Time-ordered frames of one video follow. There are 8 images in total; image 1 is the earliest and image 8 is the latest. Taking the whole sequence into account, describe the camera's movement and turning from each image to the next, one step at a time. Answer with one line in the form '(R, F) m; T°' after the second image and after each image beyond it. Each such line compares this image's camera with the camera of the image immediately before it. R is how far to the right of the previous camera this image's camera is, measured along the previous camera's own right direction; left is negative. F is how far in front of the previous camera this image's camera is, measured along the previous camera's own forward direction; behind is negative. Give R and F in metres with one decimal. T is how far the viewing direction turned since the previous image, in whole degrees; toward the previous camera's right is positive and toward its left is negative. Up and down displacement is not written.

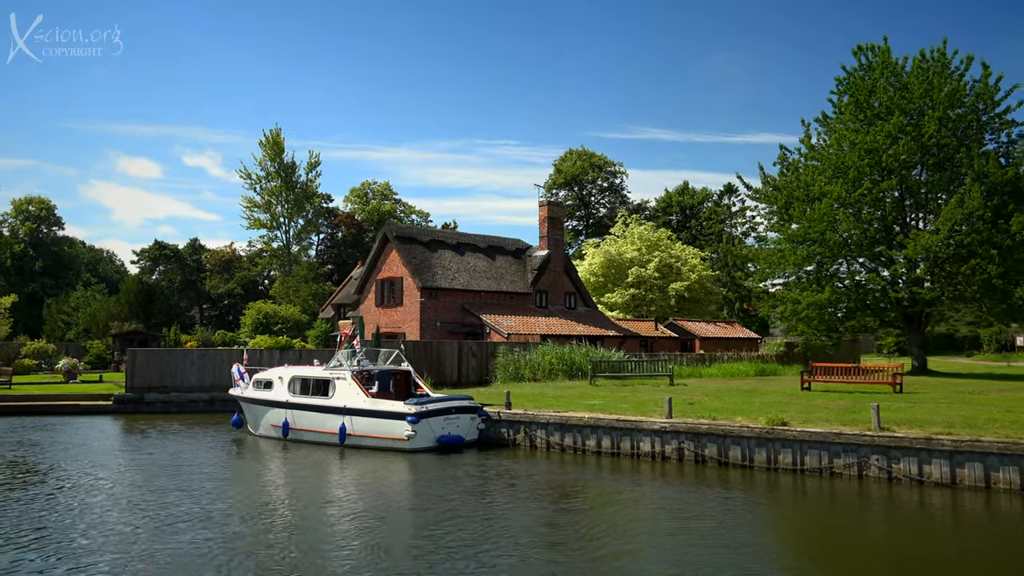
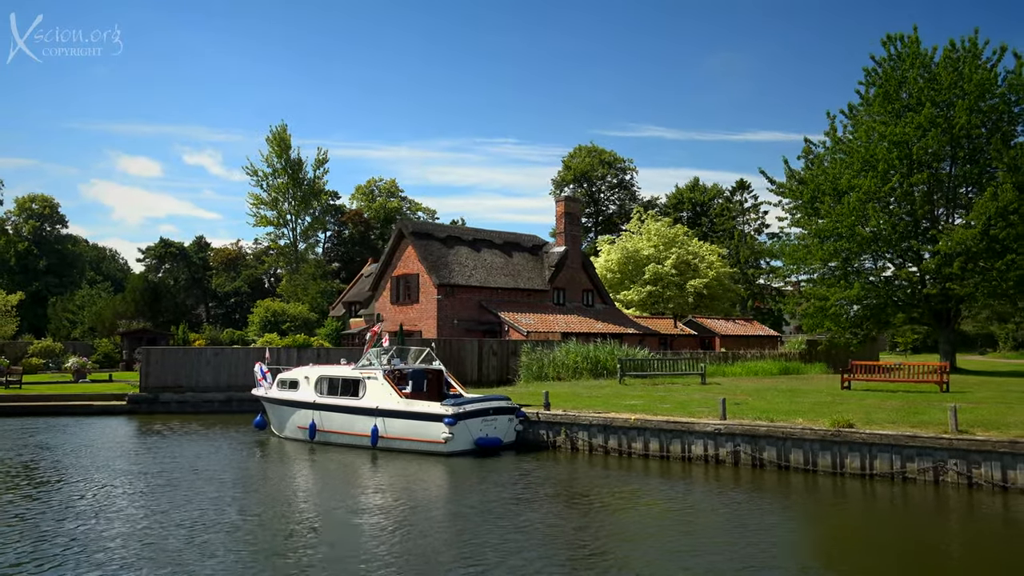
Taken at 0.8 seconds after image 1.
(-0.7, +0.9) m; 0°
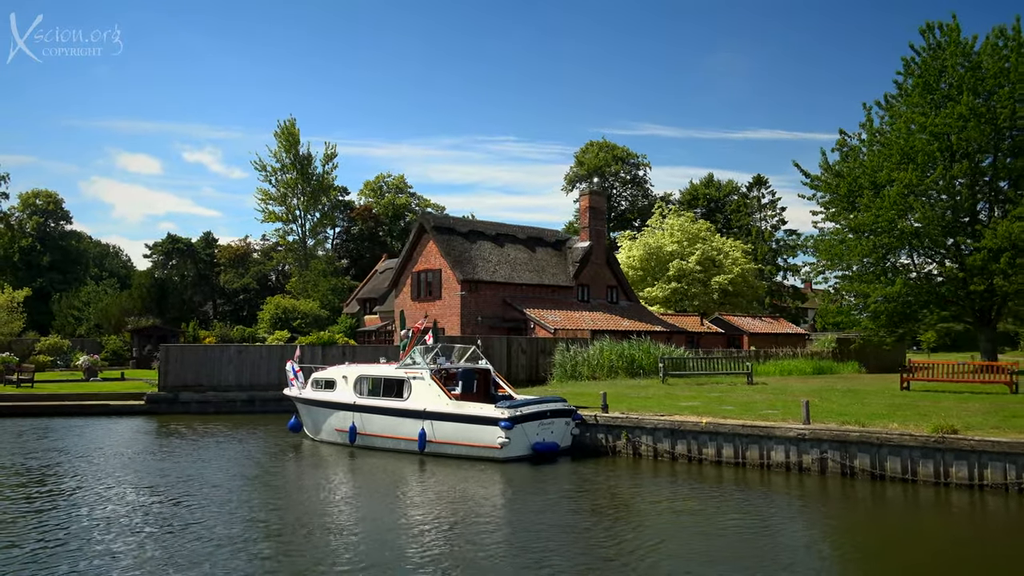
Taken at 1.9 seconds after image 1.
(-1.0, +1.2) m; 0°
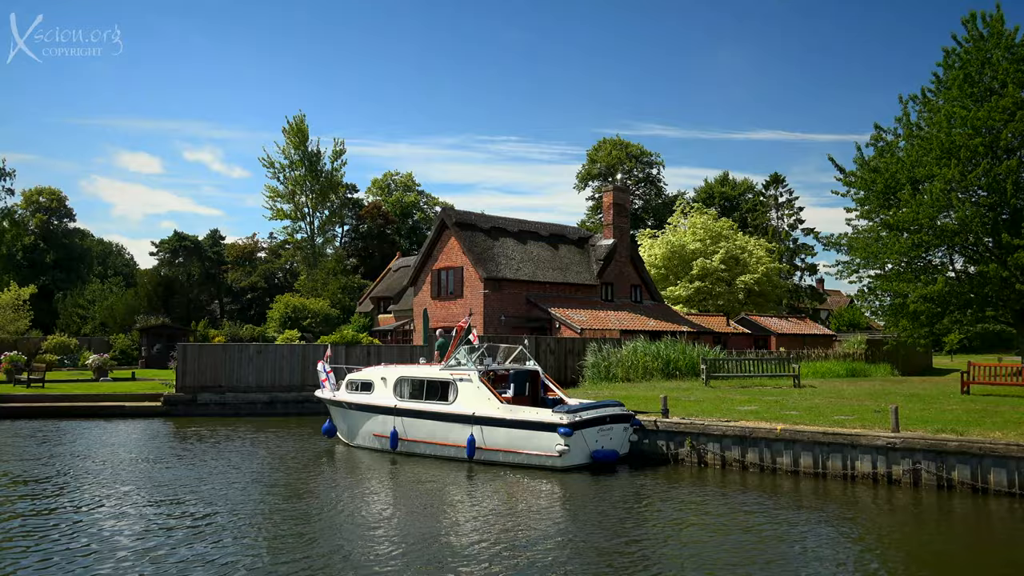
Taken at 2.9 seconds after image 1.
(-0.9, +1.2) m; 0°
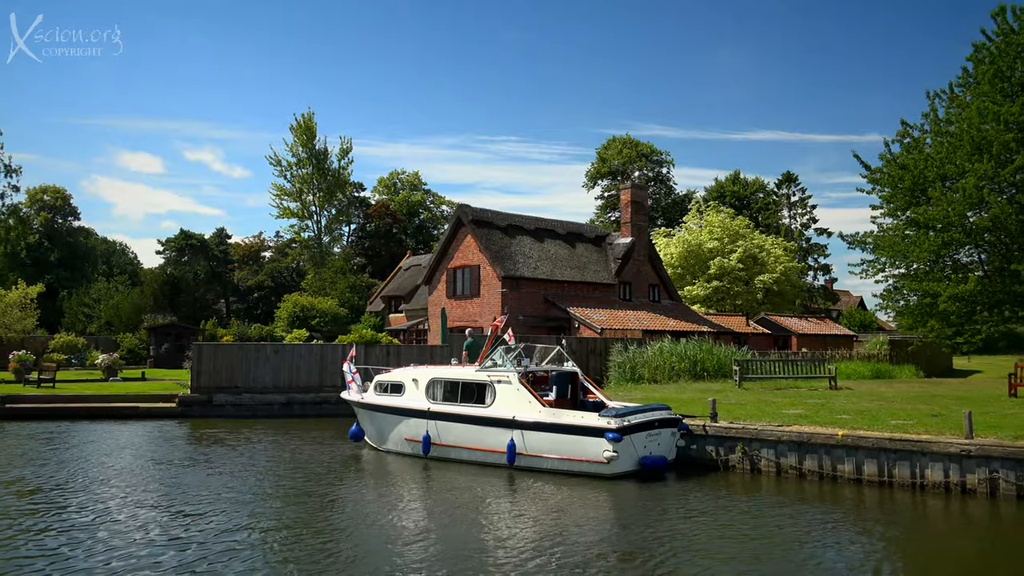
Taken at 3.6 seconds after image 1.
(-0.6, +0.8) m; 0°
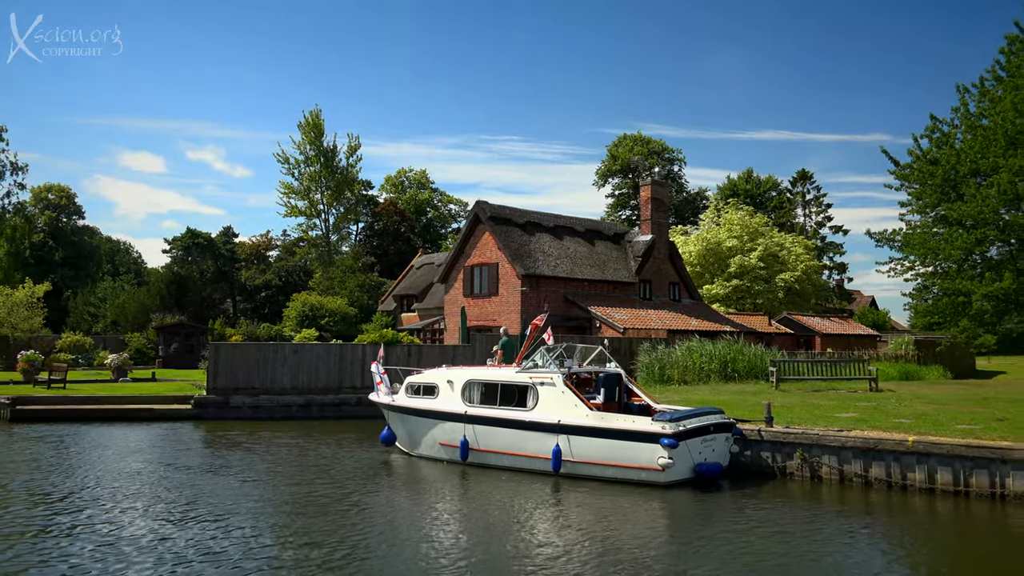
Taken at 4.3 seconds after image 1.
(-0.6, +0.9) m; 0°
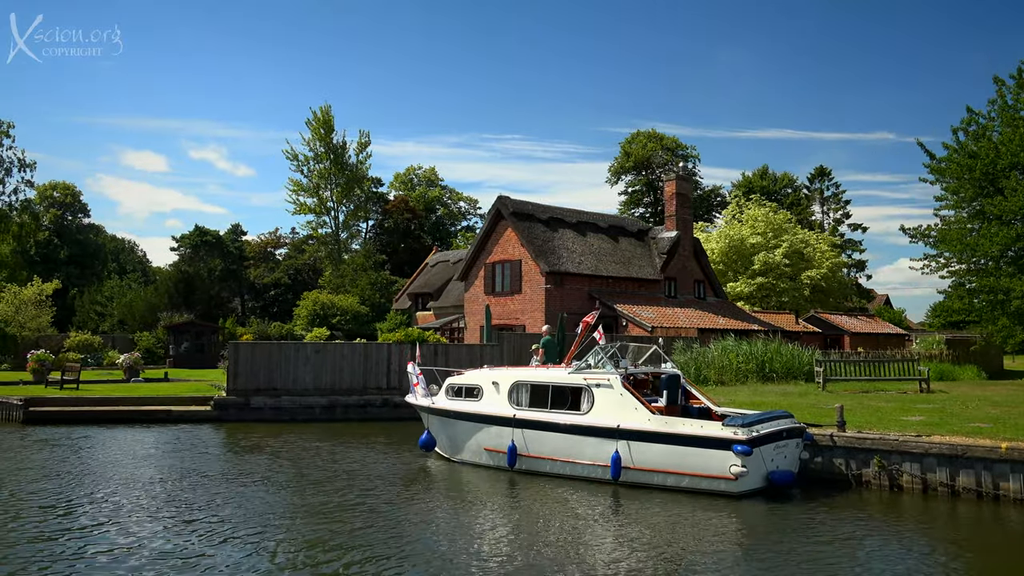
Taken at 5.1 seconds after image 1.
(-0.7, +1.0) m; 0°
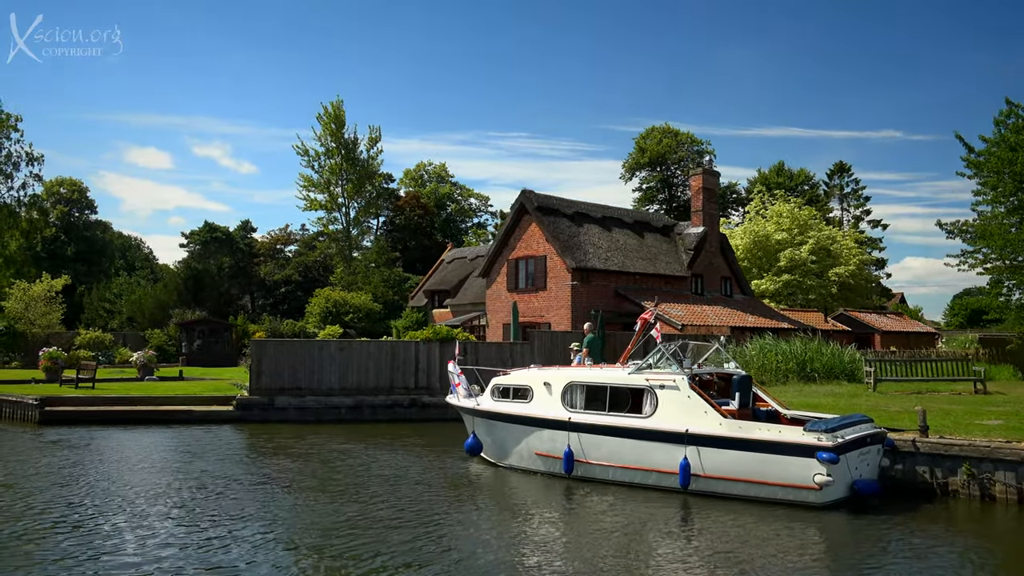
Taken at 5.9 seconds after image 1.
(-0.7, +1.0) m; 0°
